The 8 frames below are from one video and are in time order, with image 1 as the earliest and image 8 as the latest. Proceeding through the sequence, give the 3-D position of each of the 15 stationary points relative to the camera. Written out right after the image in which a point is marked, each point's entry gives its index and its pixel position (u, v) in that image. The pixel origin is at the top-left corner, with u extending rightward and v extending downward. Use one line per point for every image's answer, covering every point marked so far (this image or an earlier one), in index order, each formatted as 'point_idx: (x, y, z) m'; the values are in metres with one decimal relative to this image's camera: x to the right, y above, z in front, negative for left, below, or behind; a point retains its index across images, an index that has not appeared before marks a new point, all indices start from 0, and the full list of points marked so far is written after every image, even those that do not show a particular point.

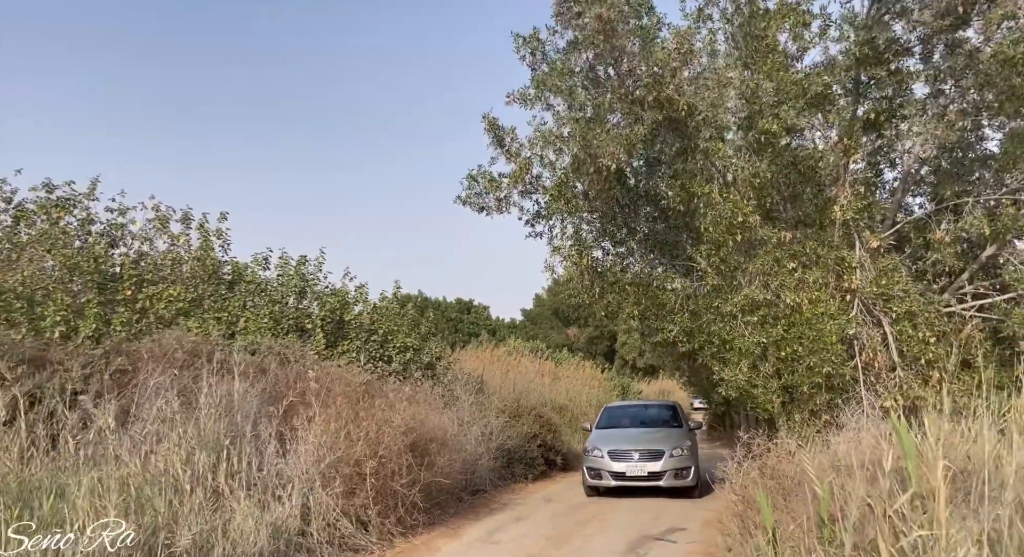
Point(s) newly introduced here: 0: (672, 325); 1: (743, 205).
0: (+2.4, -0.7, +10.8) m
1: (+3.0, +1.0, +9.4) m
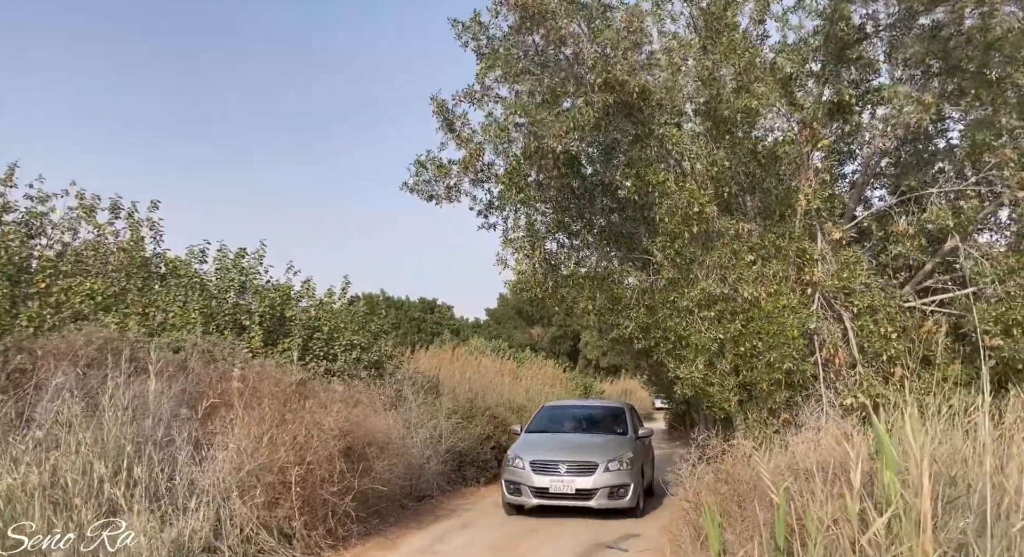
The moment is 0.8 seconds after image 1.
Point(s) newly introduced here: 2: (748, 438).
0: (+1.7, -0.6, +10.3) m
1: (+2.3, +1.1, +9.0) m
2: (+2.7, -1.9, +8.4) m
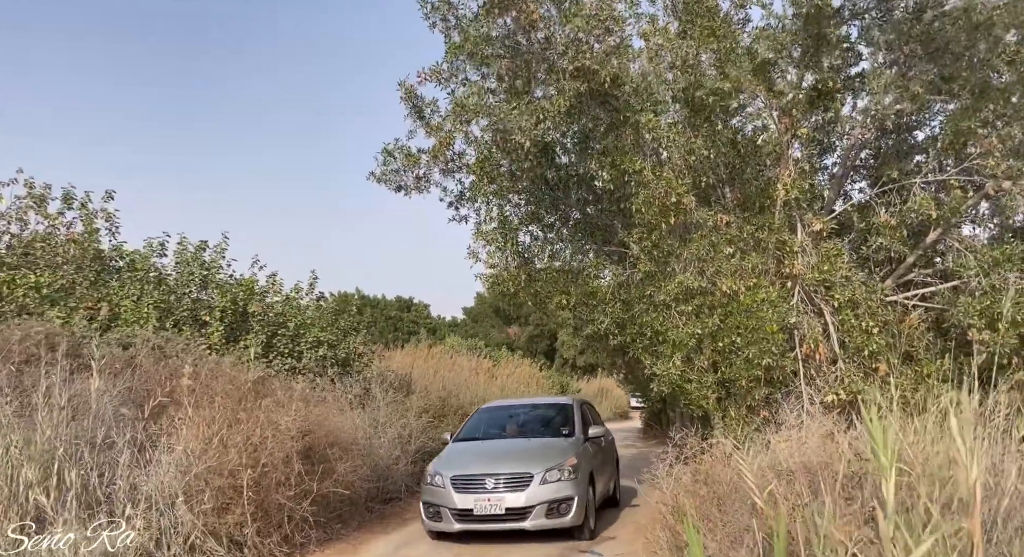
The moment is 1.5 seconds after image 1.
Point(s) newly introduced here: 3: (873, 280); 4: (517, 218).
0: (+1.3, -0.5, +10.0) m
1: (+2.0, +1.1, +8.7) m
2: (+2.4, -1.8, +8.1) m
3: (+4.3, 0.0, +8.6) m
4: (+0.1, +0.9, +10.7) m
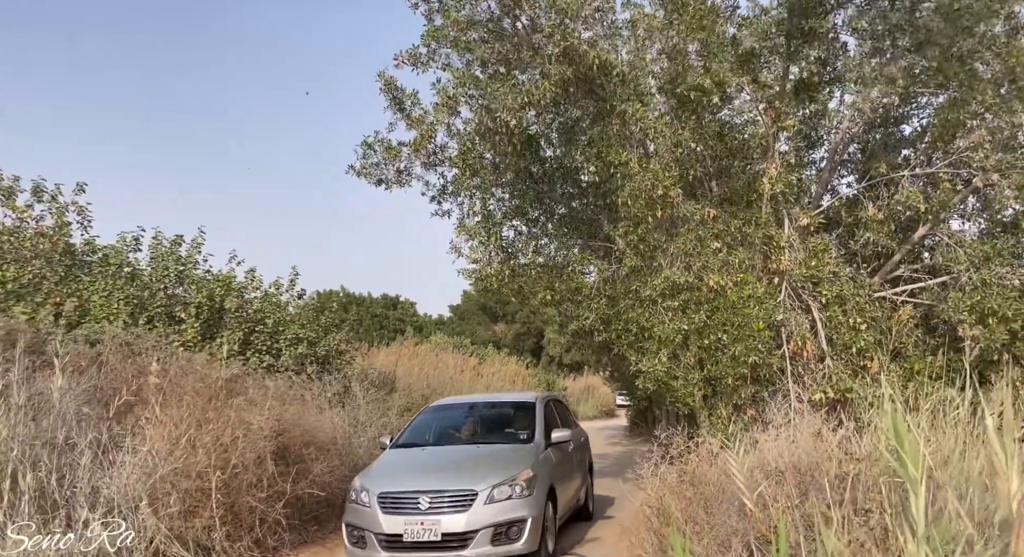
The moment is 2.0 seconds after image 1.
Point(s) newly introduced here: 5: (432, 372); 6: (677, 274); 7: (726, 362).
0: (+1.0, -0.5, +9.8) m
1: (+1.8, +1.2, +8.5) m
2: (+2.2, -1.7, +7.9) m
3: (+4.1, 0.0, +8.5) m
4: (-0.2, +1.0, +10.5) m
5: (-2.1, -2.4, +18.9) m
6: (+1.9, +0.1, +8.2) m
7: (+2.3, -0.9, +7.9) m
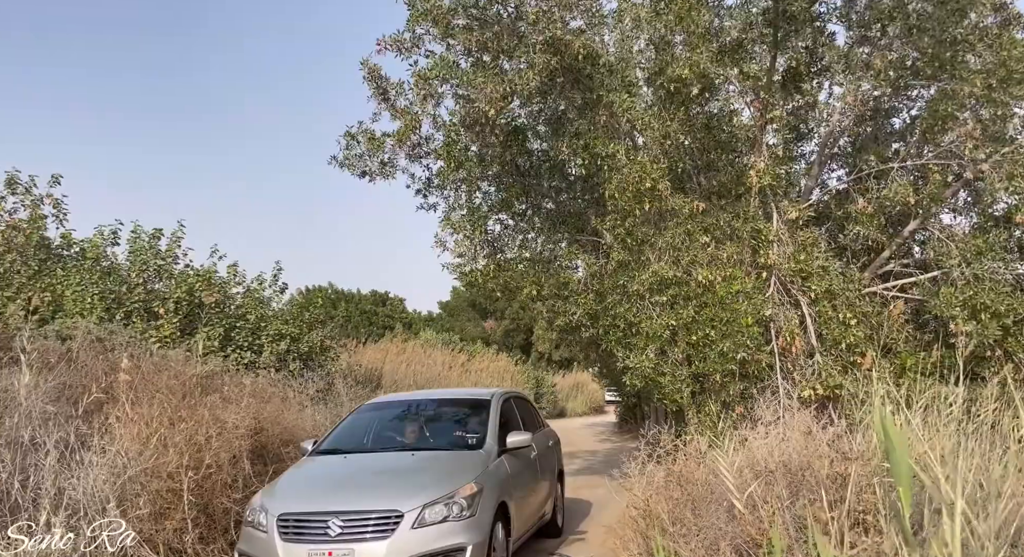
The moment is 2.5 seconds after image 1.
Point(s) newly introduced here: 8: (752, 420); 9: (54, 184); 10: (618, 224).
0: (+0.8, -0.4, +9.6) m
1: (+1.6, +1.3, +8.3) m
2: (+2.0, -1.7, +7.8) m
3: (+3.9, +0.1, +8.3) m
4: (-0.4, +1.0, +10.3) m
5: (-2.4, -2.3, +18.6) m
6: (+1.7, +0.1, +8.0) m
7: (+2.2, -0.8, +7.7) m
8: (+2.5, -1.5, +7.5) m
9: (-7.4, +1.5, +11.6) m
10: (+1.3, +0.7, +8.7) m
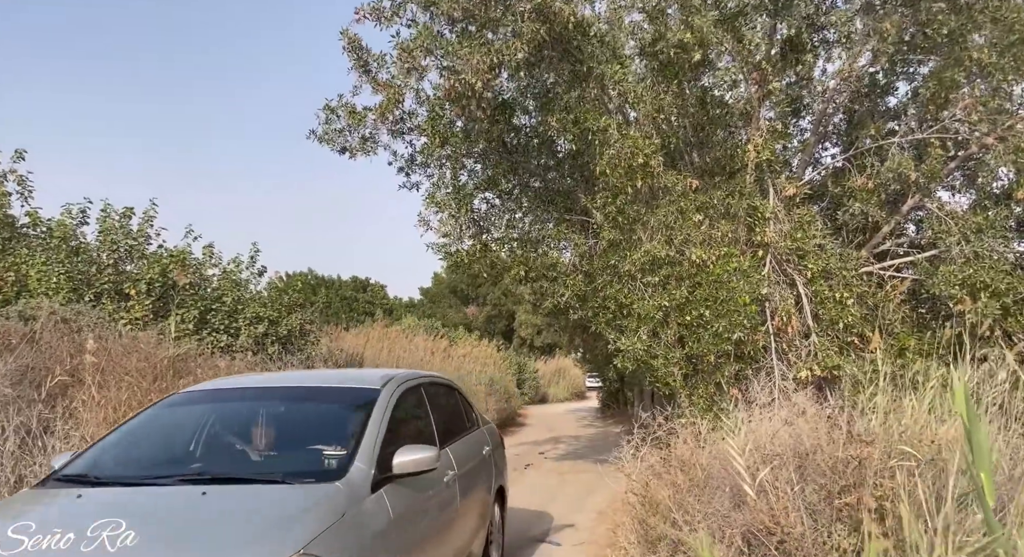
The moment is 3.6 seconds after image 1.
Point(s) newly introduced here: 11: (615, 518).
0: (+0.7, -0.1, +9.3) m
1: (+1.5, +1.5, +8.0) m
2: (+1.9, -1.4, +7.5) m
3: (+3.8, +0.3, +8.1) m
4: (-0.5, +1.3, +10.0) m
5: (-2.8, -1.9, +18.3) m
6: (+1.6, +0.3, +7.8) m
7: (+2.0, -0.6, +7.5) m
8: (+2.4, -1.3, +7.3) m
9: (-7.6, +1.8, +11.1) m
10: (+1.1, +0.9, +8.4) m
11: (+1.2, -2.8, +8.4) m
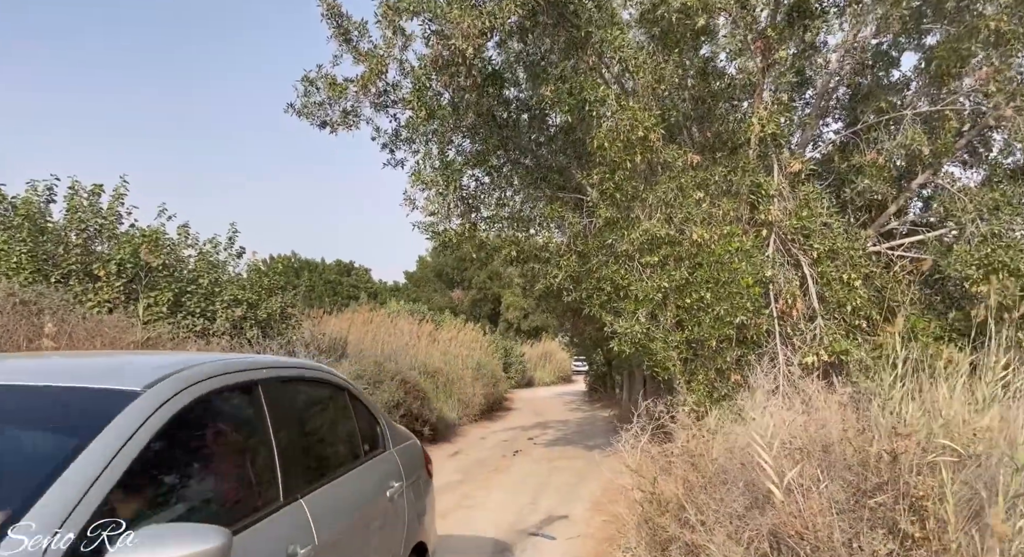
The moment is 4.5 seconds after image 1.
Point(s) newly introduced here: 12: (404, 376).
0: (+0.5, +0.1, +8.9) m
1: (+1.4, +1.7, +7.6) m
2: (+1.8, -1.2, +7.2) m
3: (+3.7, +0.5, +7.8) m
4: (-0.7, +1.6, +9.5) m
5: (-3.1, -1.5, +17.9) m
6: (+1.5, +0.5, +7.4) m
7: (+2.0, -0.4, +7.1) m
8: (+2.3, -1.1, +7.0) m
9: (-7.7, +2.1, +10.4) m
10: (+1.0, +1.1, +8.0) m
11: (+1.1, -2.6, +8.1) m
12: (-2.0, -1.8, +13.6) m
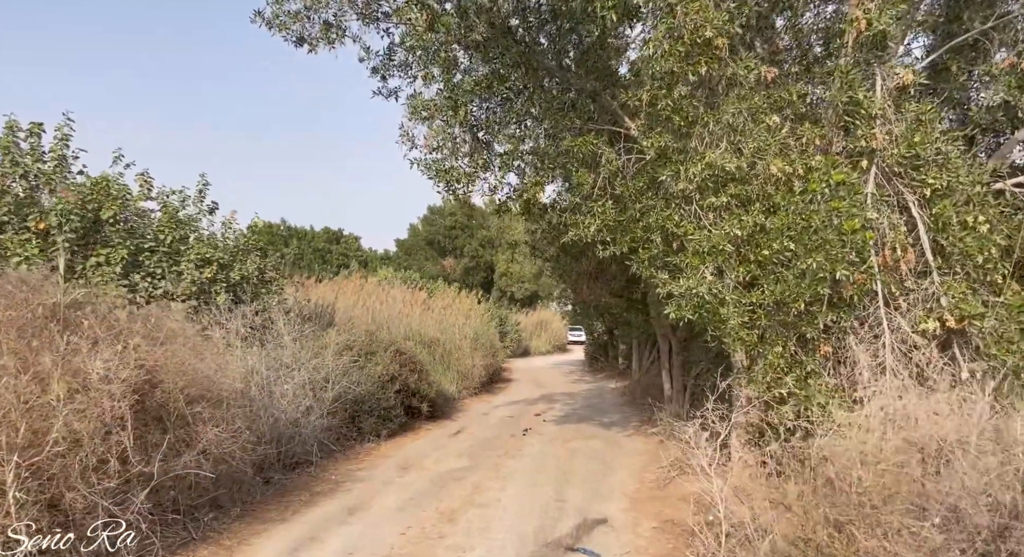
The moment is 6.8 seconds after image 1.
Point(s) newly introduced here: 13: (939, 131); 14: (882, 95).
0: (+0.8, +0.6, +7.3) m
1: (+1.6, +2.1, +5.9) m
2: (+2.1, -0.8, +5.6) m
3: (+3.9, +1.0, +6.2) m
4: (-0.5, +2.1, +7.8) m
5: (-3.0, -0.6, +16.2) m
6: (+1.7, +1.0, +5.8) m
7: (+2.2, 0.0, +5.5) m
8: (+2.6, -0.6, +5.4) m
9: (-7.5, +2.7, +8.6) m
10: (+1.3, +1.6, +6.4) m
11: (+1.3, -2.1, +6.6) m
12: (-1.9, -1.1, +12.0) m
13: (+3.5, +1.2, +5.9) m
14: (+3.0, +1.5, +6.0) m
